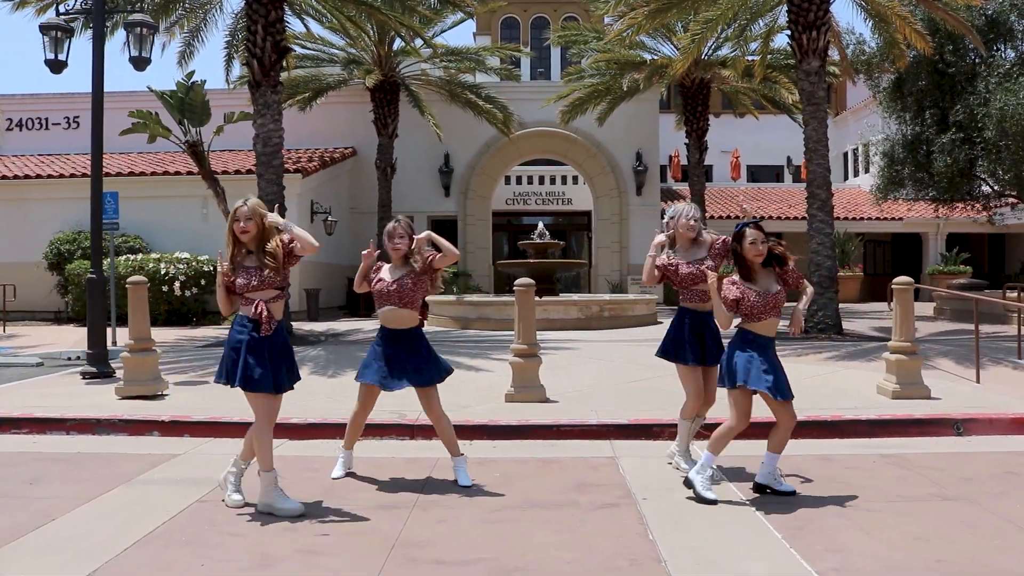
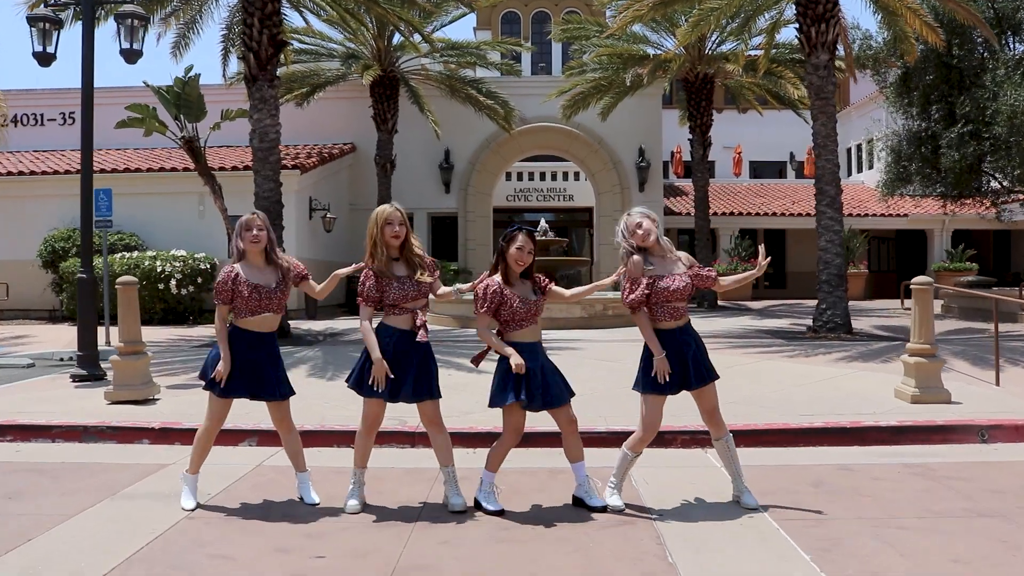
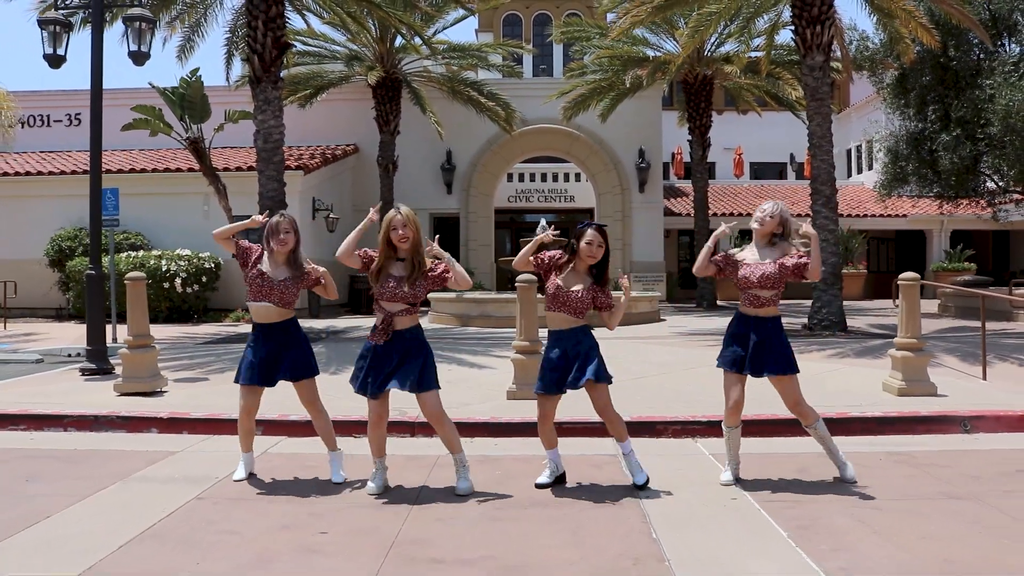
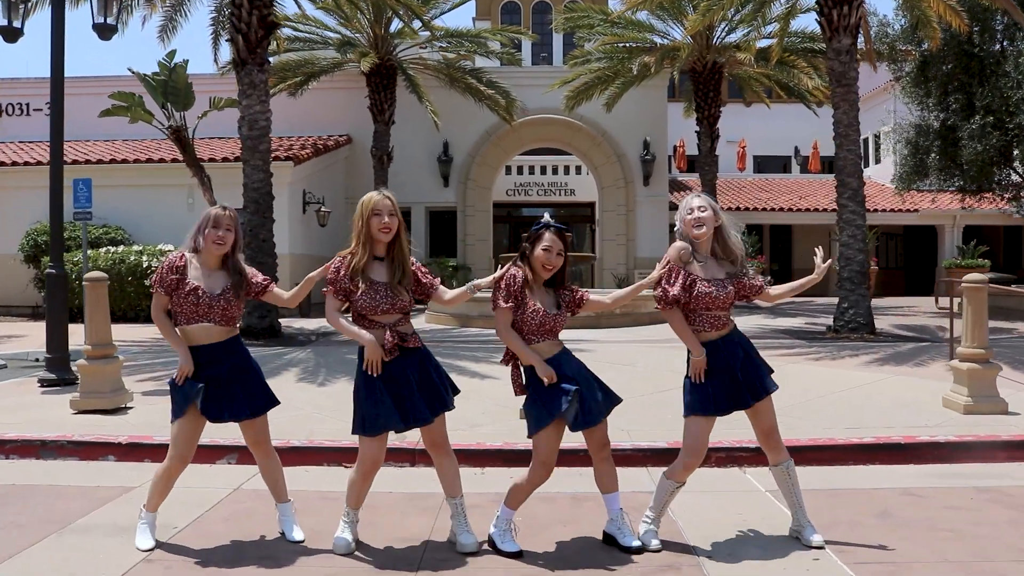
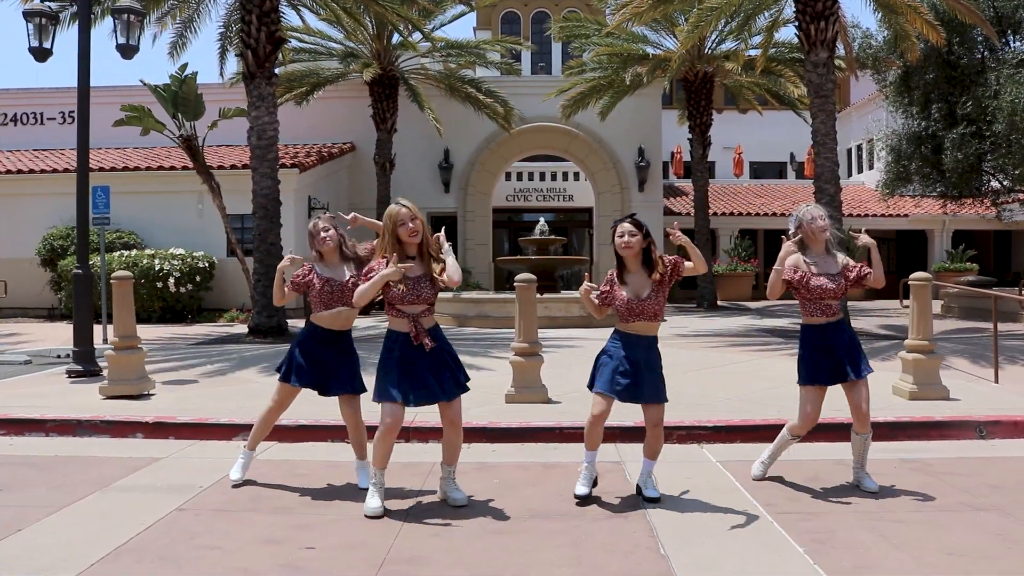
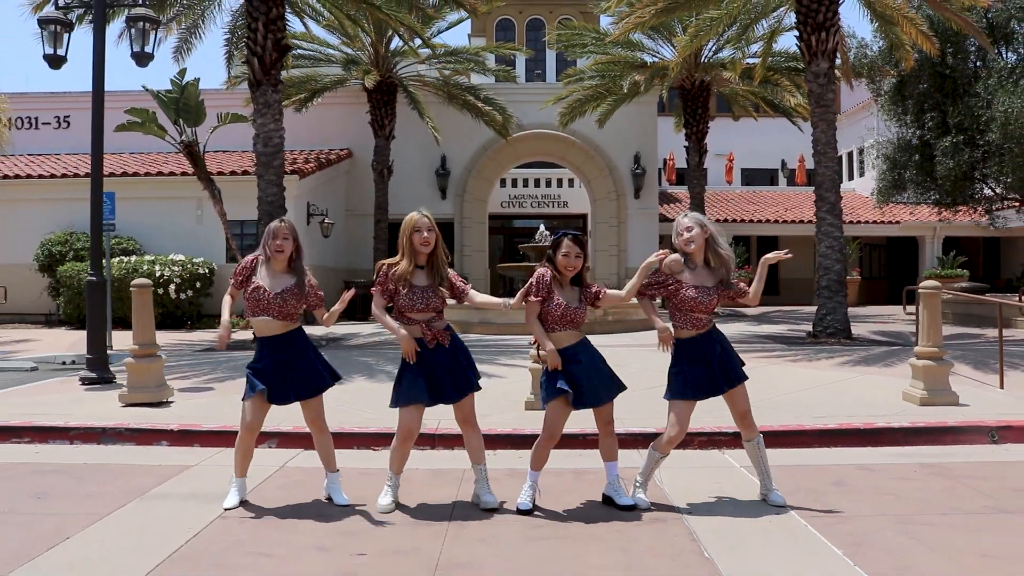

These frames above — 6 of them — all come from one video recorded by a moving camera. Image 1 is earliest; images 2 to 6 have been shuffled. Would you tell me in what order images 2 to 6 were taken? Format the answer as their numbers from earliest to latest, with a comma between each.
5, 3, 2, 4, 6
